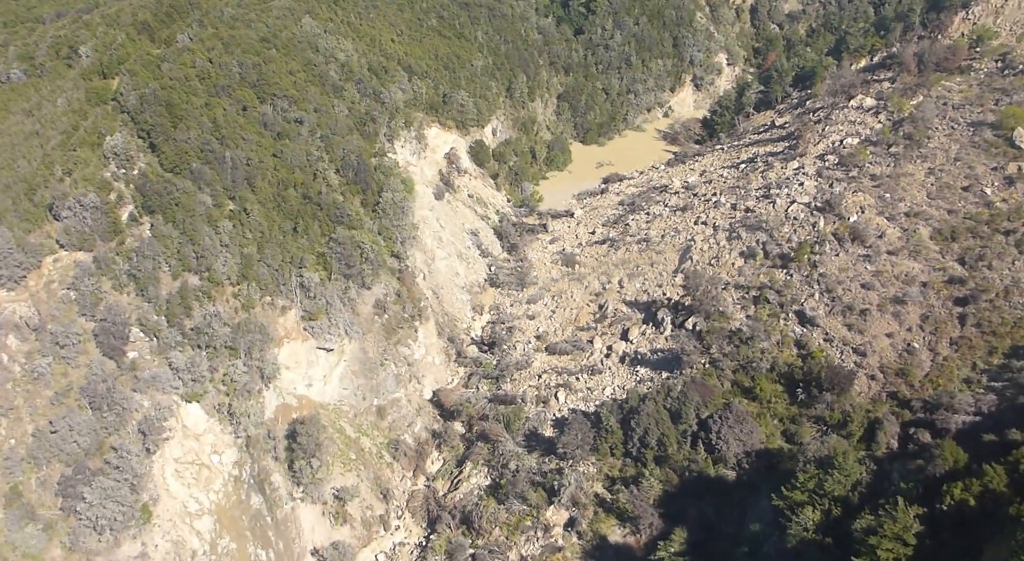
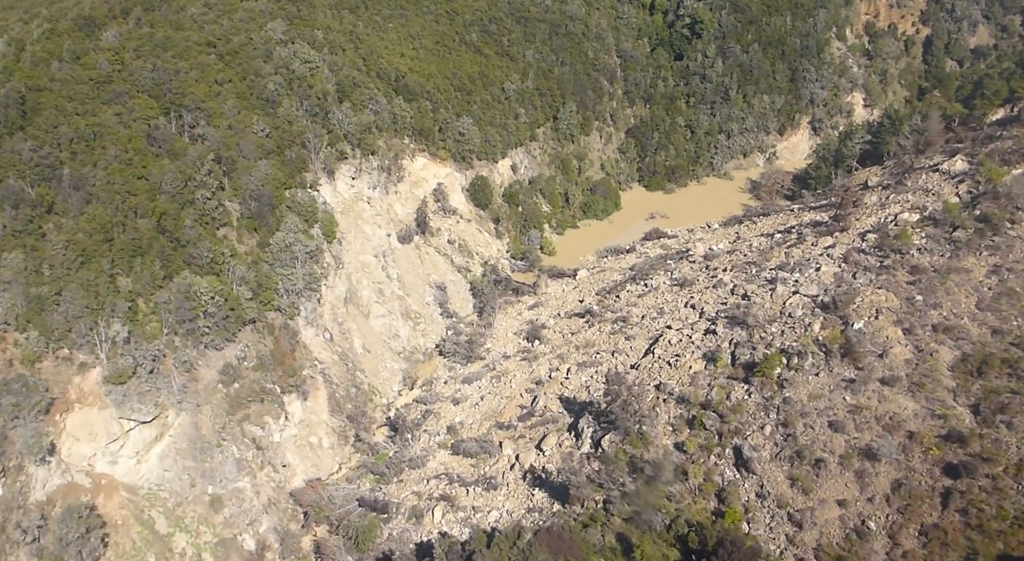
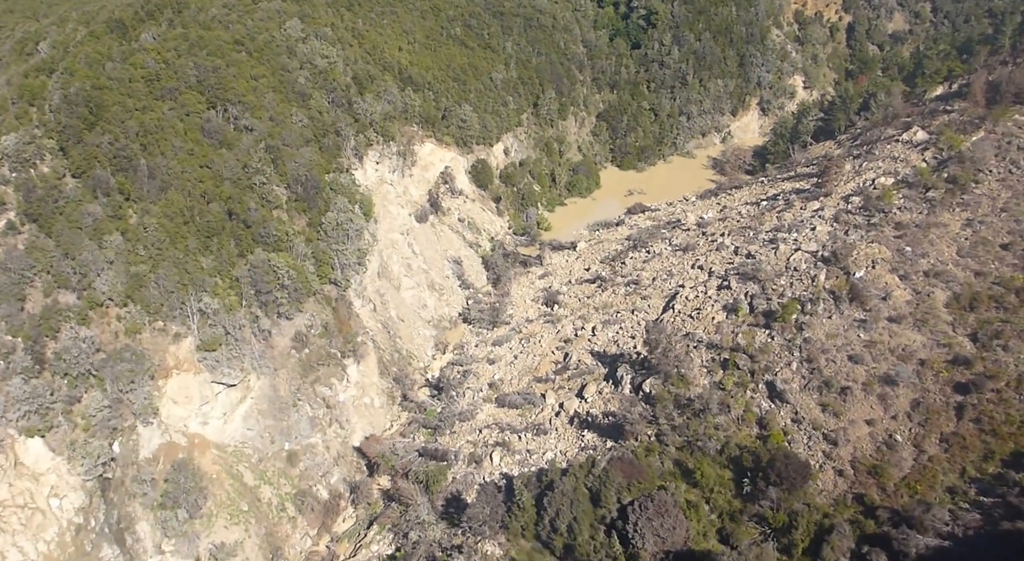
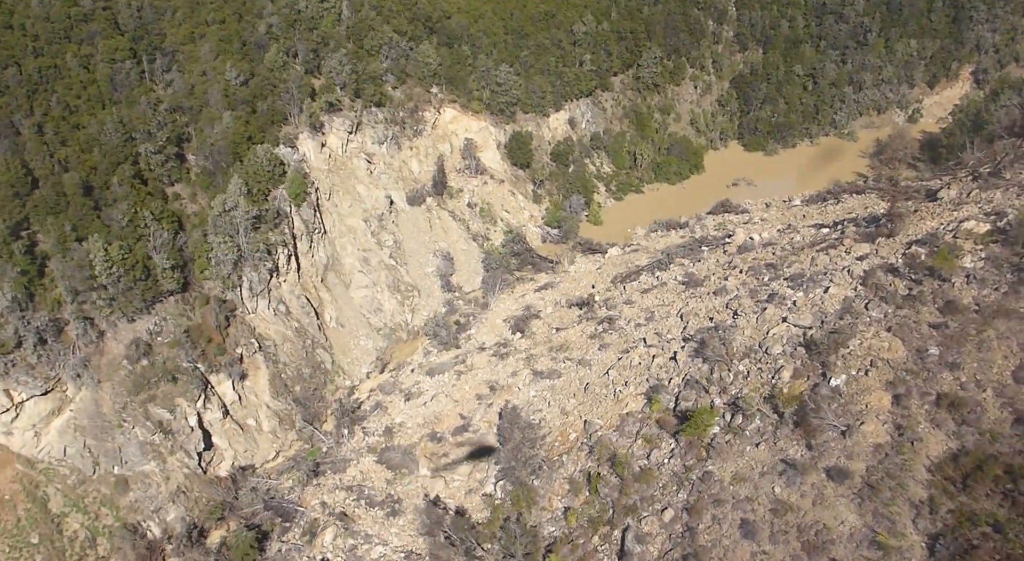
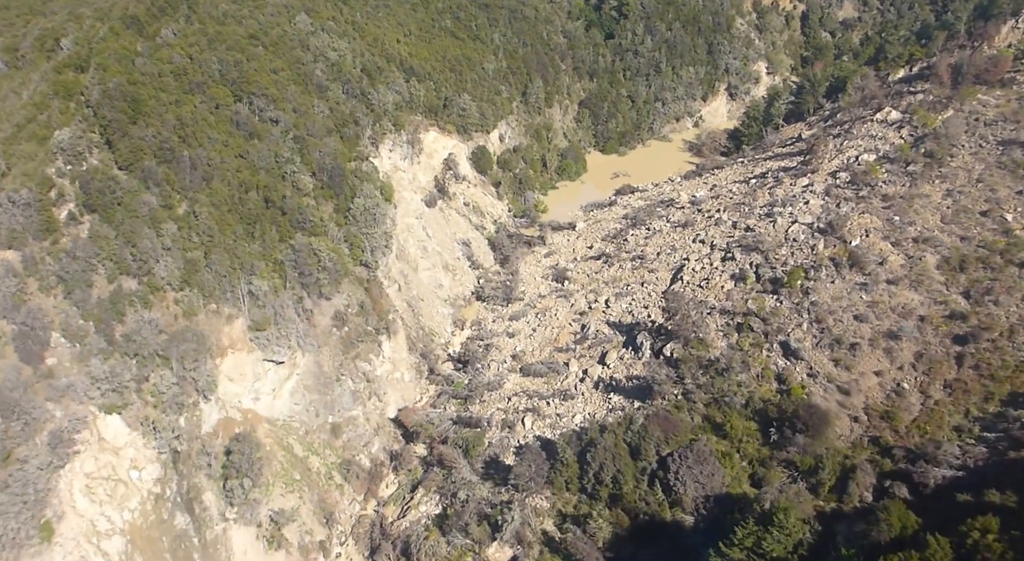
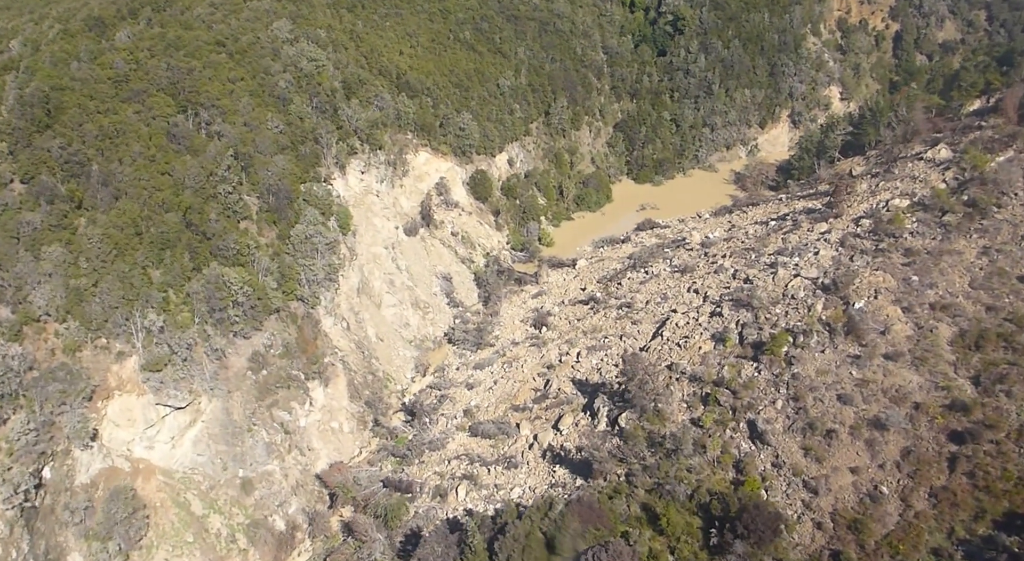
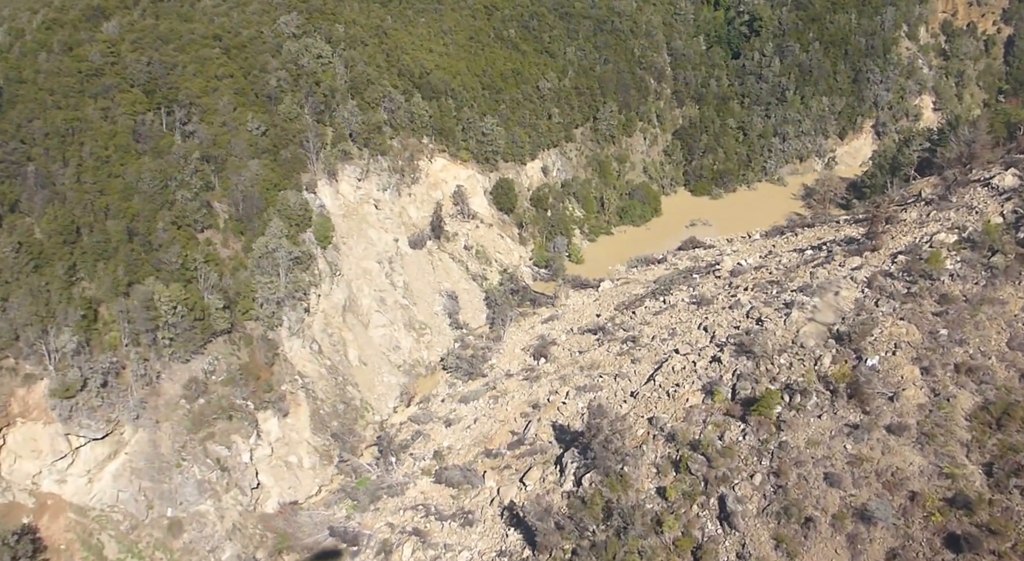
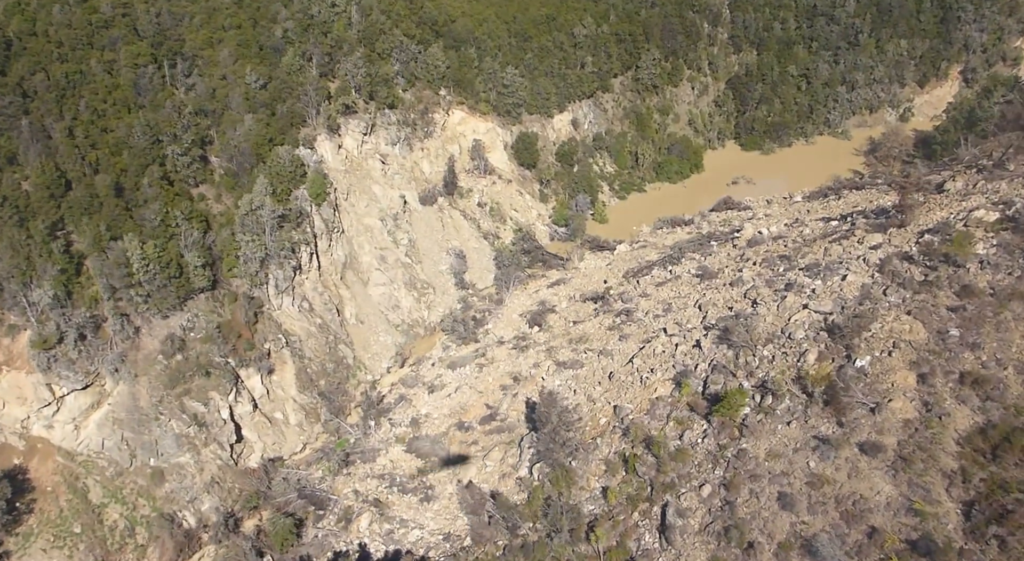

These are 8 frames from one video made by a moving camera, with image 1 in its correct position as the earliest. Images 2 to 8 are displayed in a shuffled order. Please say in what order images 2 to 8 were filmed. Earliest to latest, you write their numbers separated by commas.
5, 3, 6, 2, 7, 8, 4
